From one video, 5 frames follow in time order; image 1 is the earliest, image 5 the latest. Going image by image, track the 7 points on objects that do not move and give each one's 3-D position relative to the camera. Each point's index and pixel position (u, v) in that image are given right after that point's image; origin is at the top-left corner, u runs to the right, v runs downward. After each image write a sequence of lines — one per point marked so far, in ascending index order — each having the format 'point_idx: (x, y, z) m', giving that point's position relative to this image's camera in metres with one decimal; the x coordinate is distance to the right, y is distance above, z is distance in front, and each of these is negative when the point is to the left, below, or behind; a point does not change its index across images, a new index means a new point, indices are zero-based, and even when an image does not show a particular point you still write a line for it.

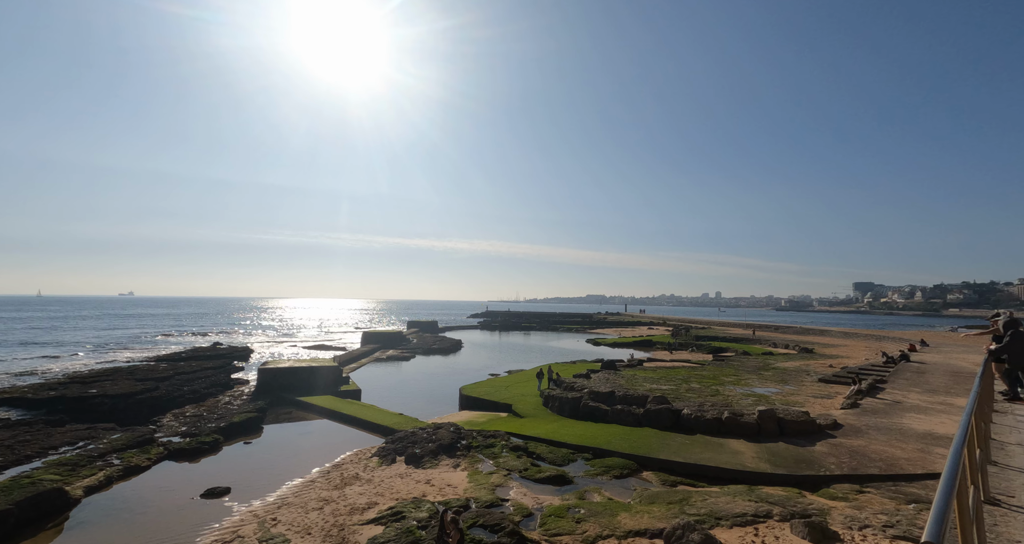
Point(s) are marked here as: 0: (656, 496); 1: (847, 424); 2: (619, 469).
0: (+3.3, -5.2, +10.7) m
1: (+11.4, -5.1, +15.6) m
2: (+2.9, -5.4, +12.7) m
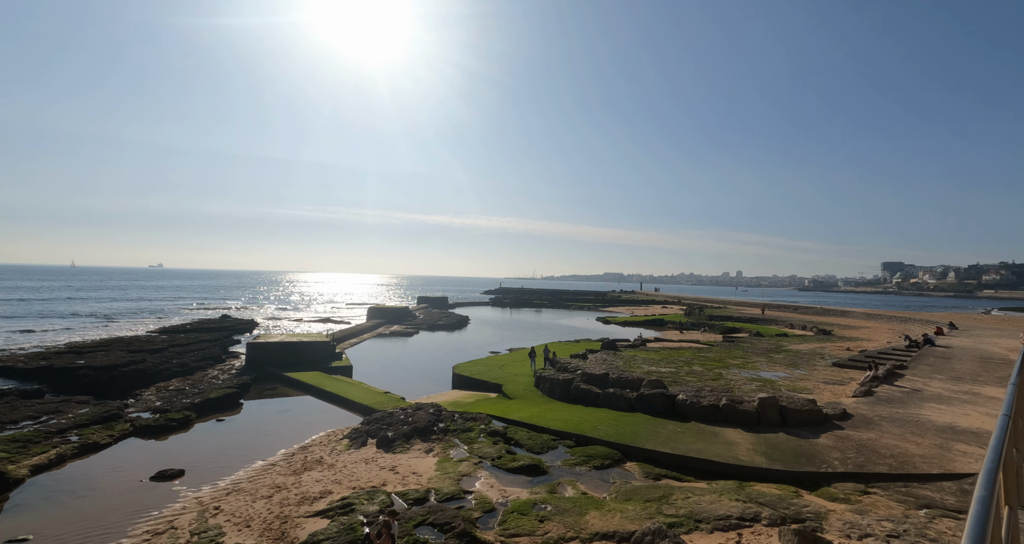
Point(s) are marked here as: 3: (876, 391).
0: (+2.6, -4.7, +9.8) m
1: (+10.8, -4.4, +14.4) m
2: (+2.2, -4.8, +11.8) m
3: (+13.4, -4.4, +17.0) m
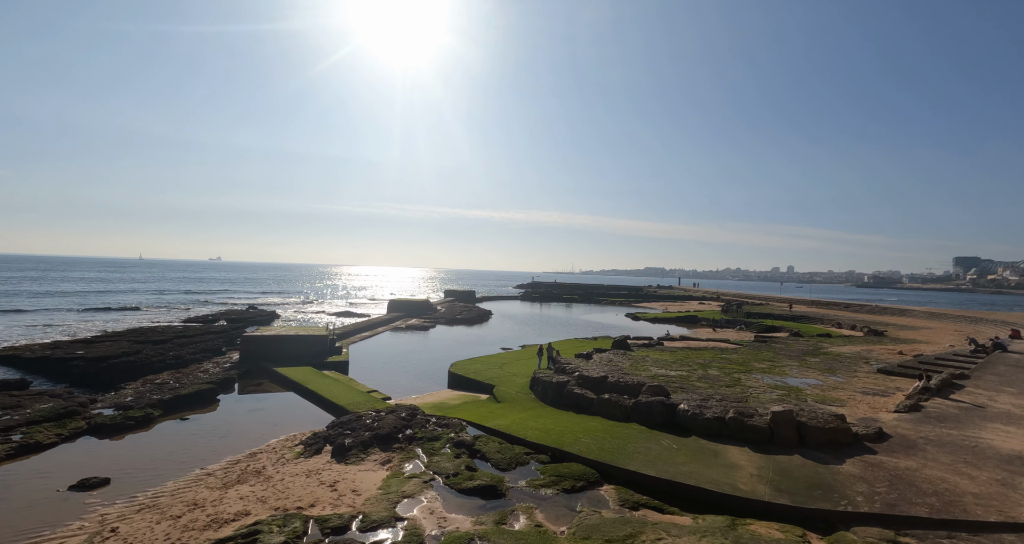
0: (+1.5, -4.5, +8.1) m
1: (+10.0, -4.2, +12.1) m
2: (+1.3, -4.6, +10.1) m
3: (+12.9, -4.2, +14.5) m
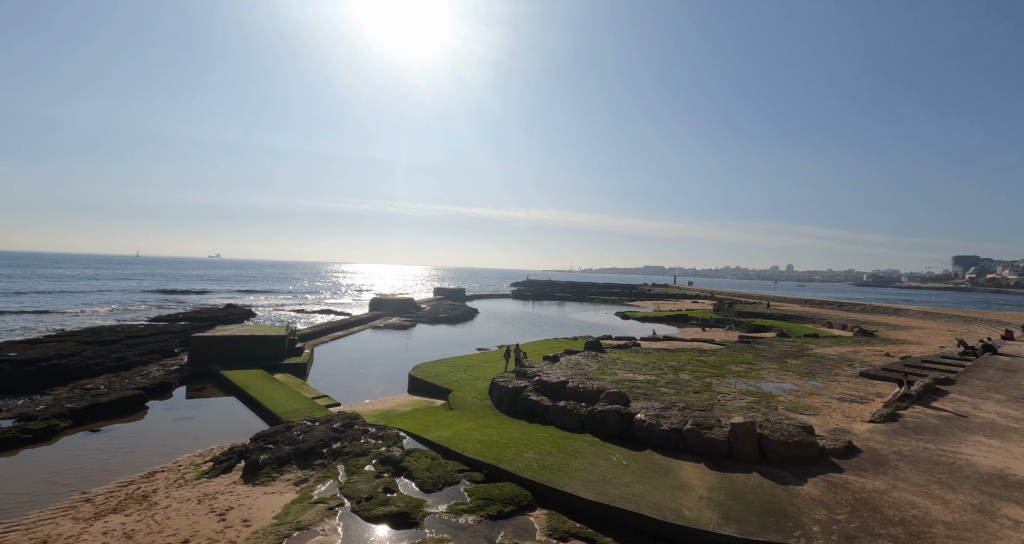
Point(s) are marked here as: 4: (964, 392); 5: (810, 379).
0: (-0.1, -4.5, +7.0) m
1: (+8.5, -4.2, +11.0) m
2: (-0.2, -4.5, +9.1) m
3: (+11.3, -4.2, +13.4) m
4: (+15.8, -4.2, +16.2) m
5: (+12.3, -4.4, +19.0) m
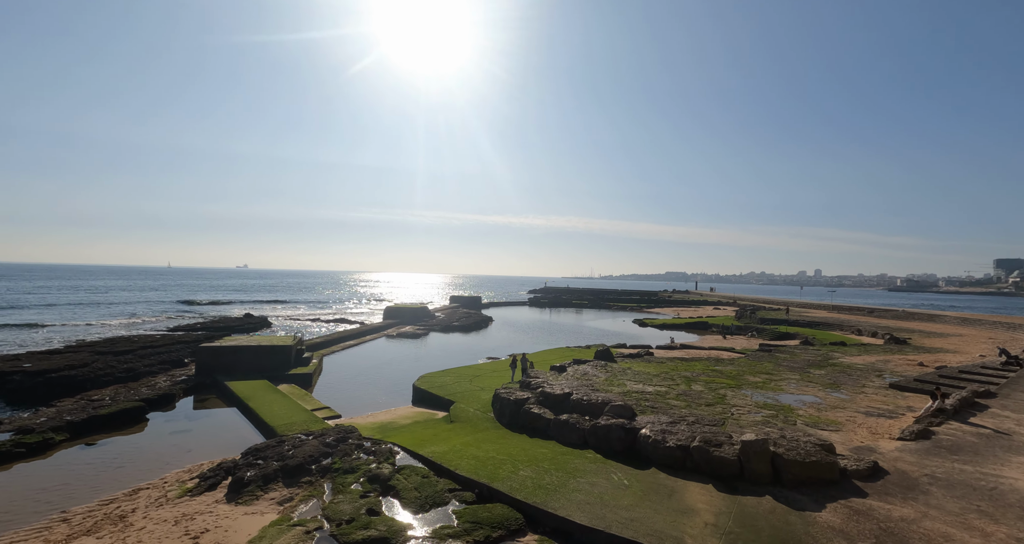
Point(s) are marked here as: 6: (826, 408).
0: (-0.3, -4.6, +6.4) m
1: (+8.4, -4.3, +10.0) m
2: (-0.4, -4.7, +8.5) m
3: (+11.3, -4.3, +12.4) m
4: (+15.9, -4.3, +14.9) m
5: (+12.5, -4.6, +17.9) m
6: (+10.3, -4.5, +15.0) m
